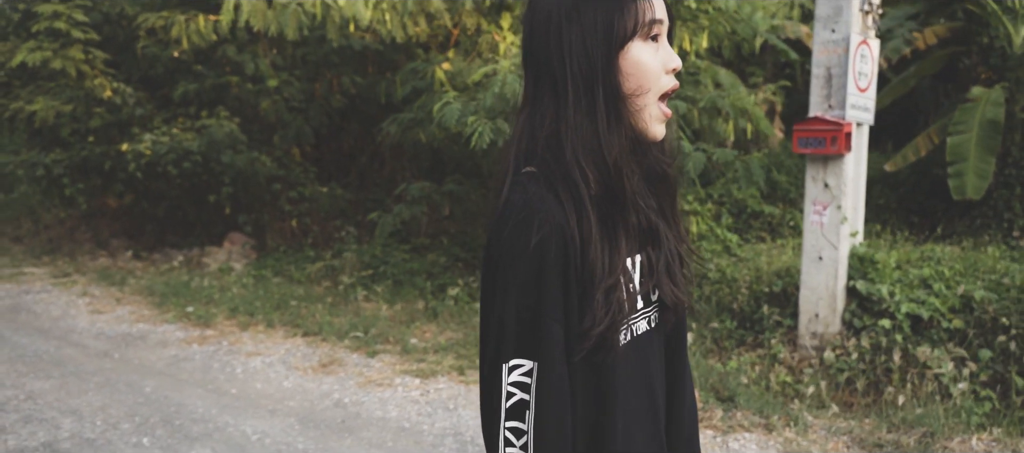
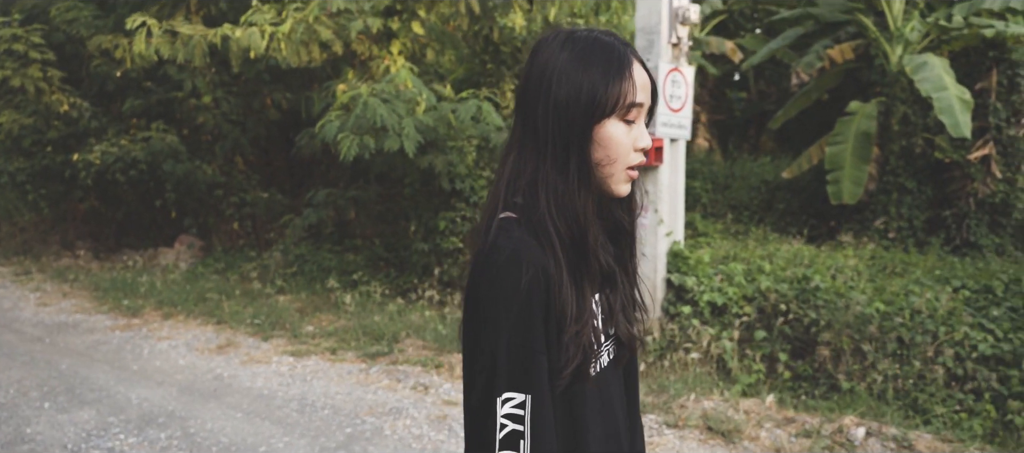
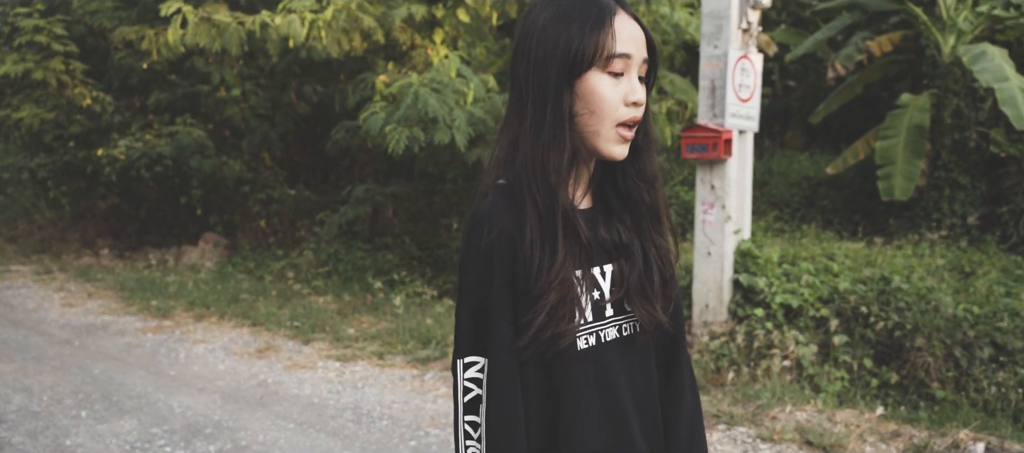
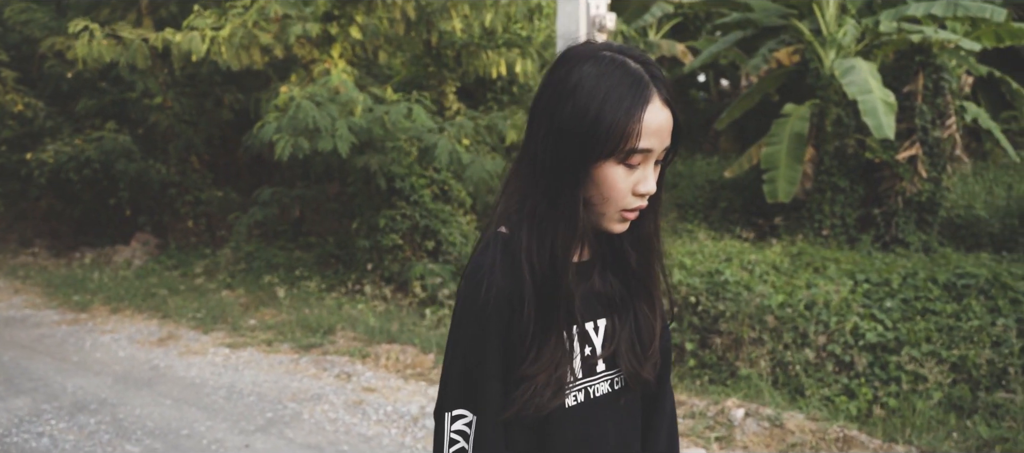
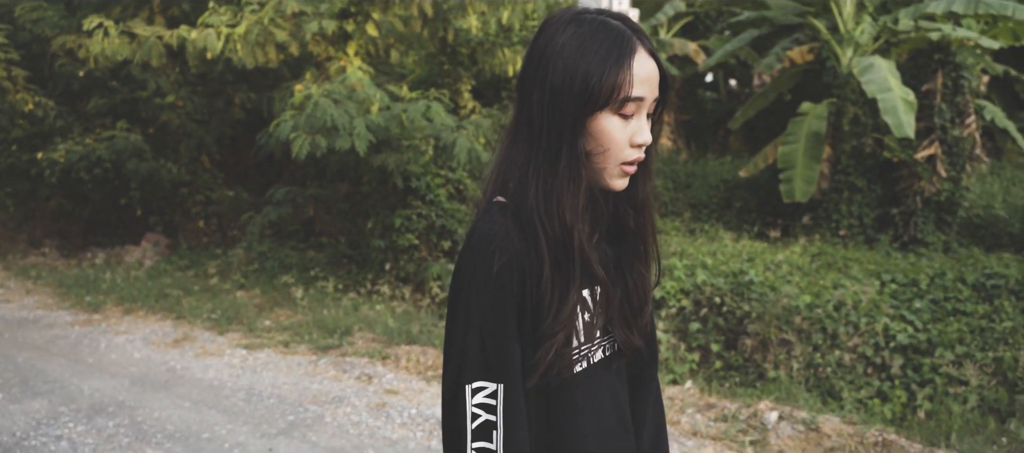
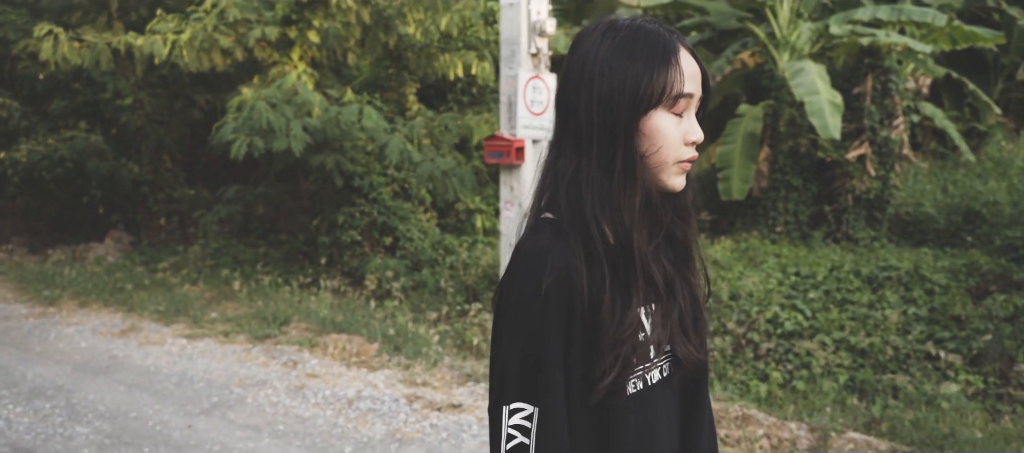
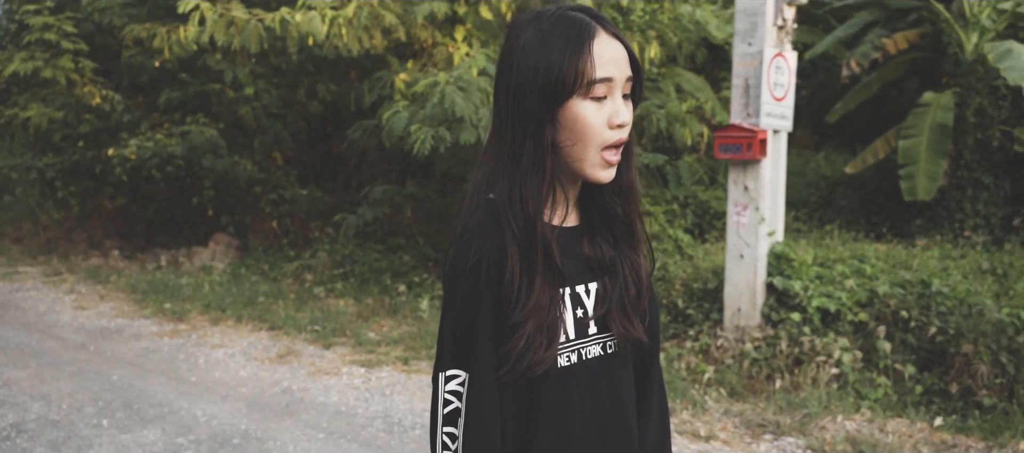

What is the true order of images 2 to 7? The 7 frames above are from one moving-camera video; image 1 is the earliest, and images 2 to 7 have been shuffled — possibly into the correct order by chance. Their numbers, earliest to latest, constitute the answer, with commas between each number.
7, 3, 2, 5, 4, 6
